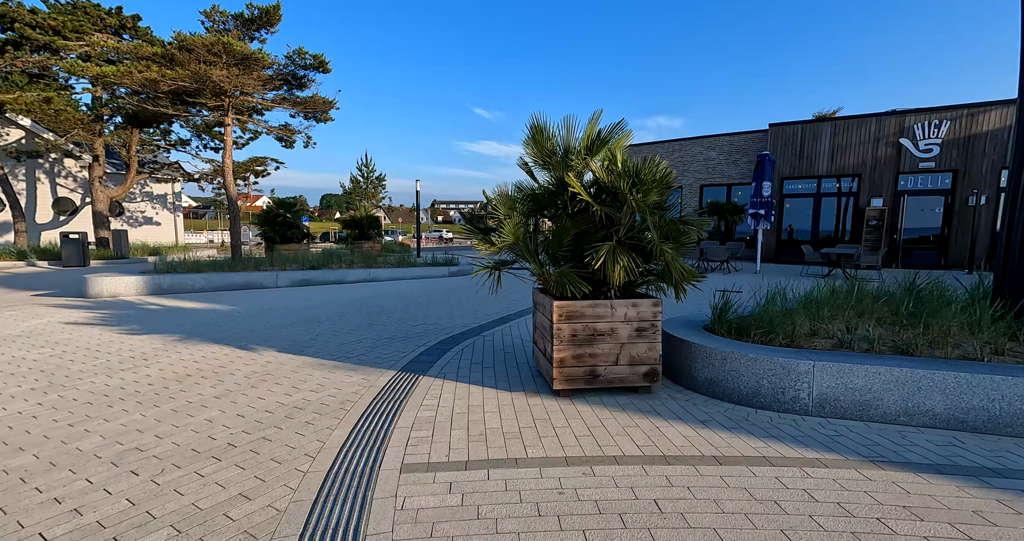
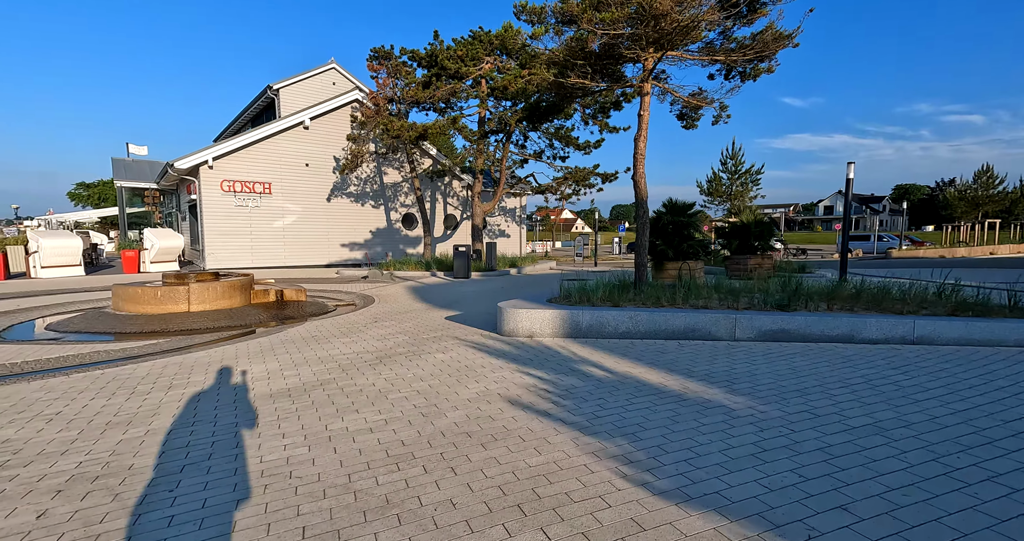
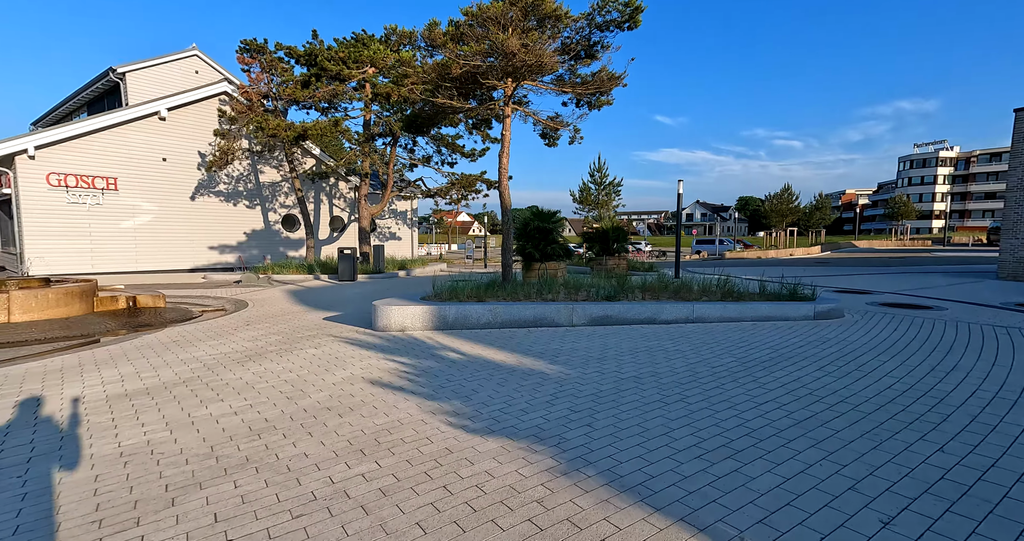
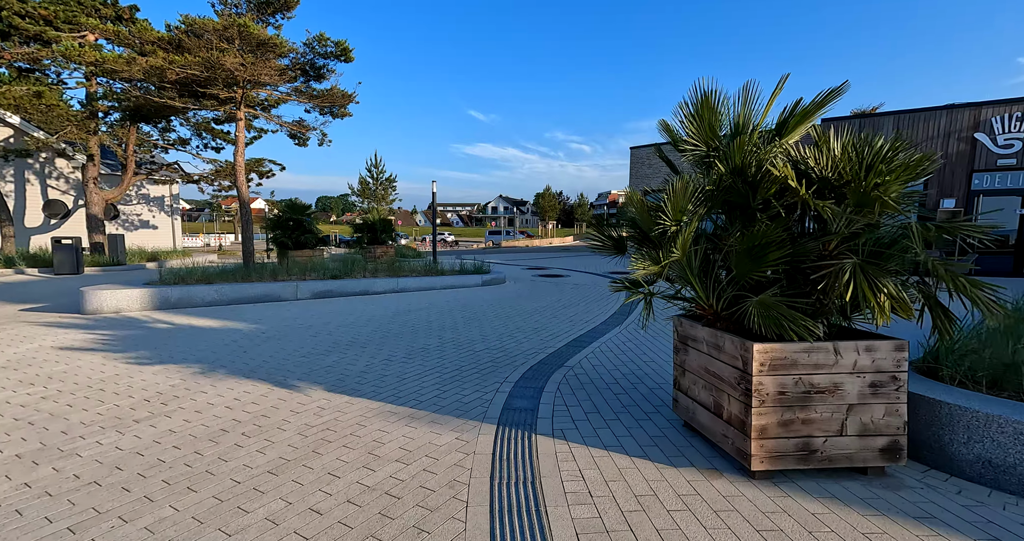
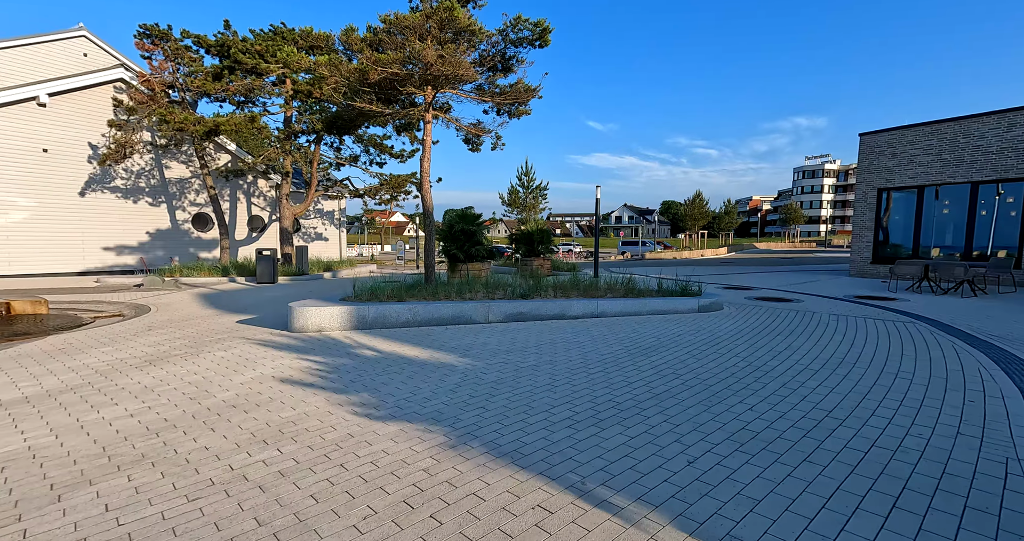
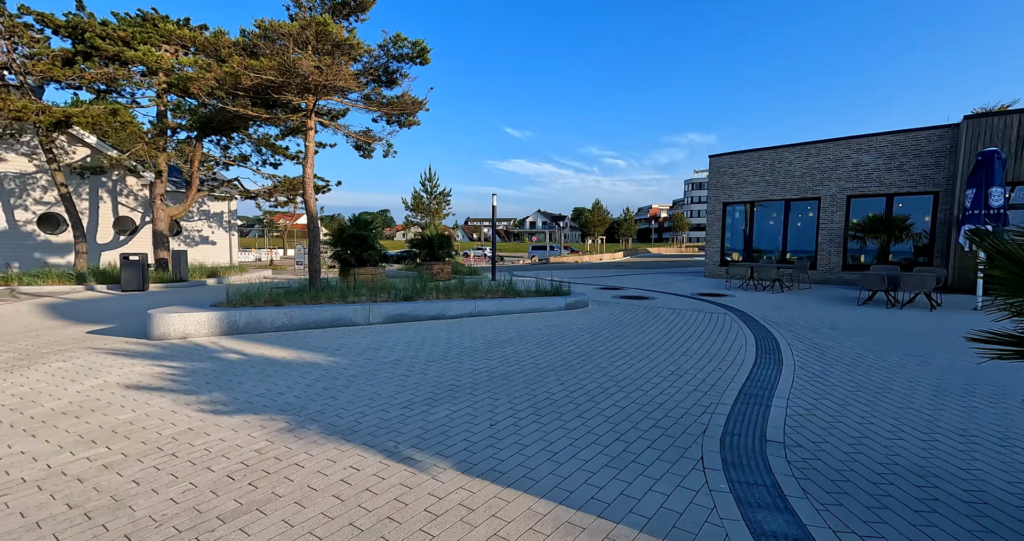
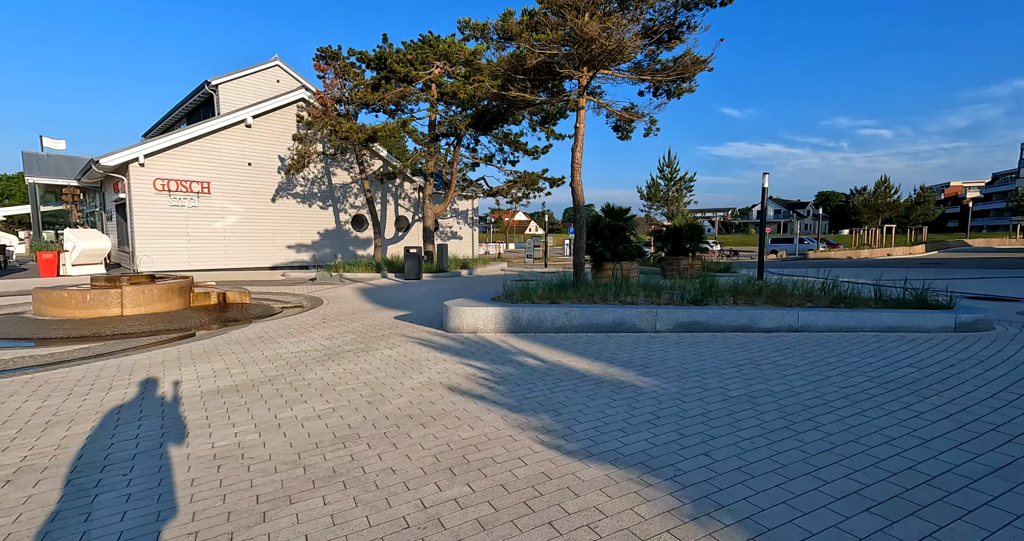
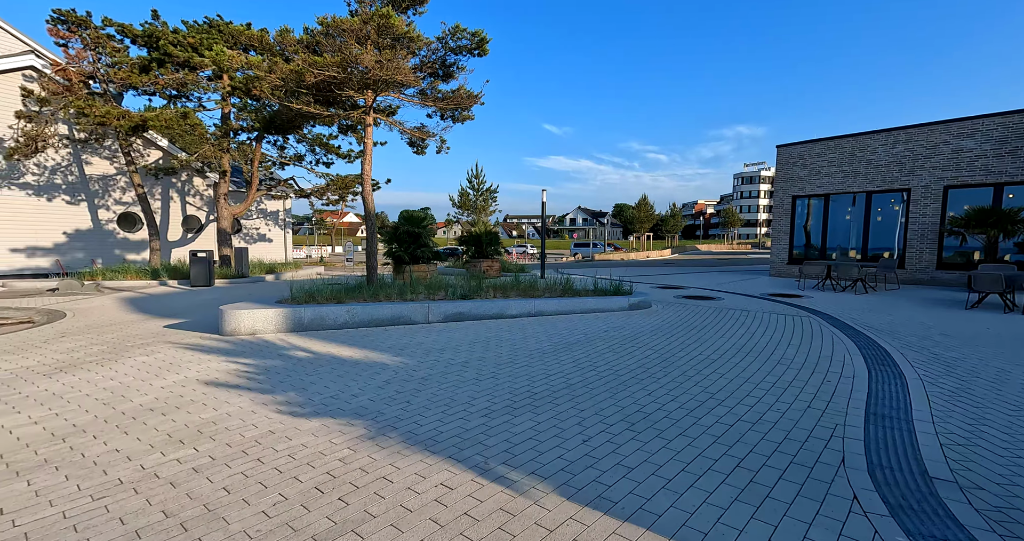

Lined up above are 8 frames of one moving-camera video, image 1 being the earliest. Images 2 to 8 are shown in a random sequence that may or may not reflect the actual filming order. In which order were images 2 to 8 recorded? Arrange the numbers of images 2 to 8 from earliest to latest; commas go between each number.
4, 6, 8, 5, 3, 7, 2
